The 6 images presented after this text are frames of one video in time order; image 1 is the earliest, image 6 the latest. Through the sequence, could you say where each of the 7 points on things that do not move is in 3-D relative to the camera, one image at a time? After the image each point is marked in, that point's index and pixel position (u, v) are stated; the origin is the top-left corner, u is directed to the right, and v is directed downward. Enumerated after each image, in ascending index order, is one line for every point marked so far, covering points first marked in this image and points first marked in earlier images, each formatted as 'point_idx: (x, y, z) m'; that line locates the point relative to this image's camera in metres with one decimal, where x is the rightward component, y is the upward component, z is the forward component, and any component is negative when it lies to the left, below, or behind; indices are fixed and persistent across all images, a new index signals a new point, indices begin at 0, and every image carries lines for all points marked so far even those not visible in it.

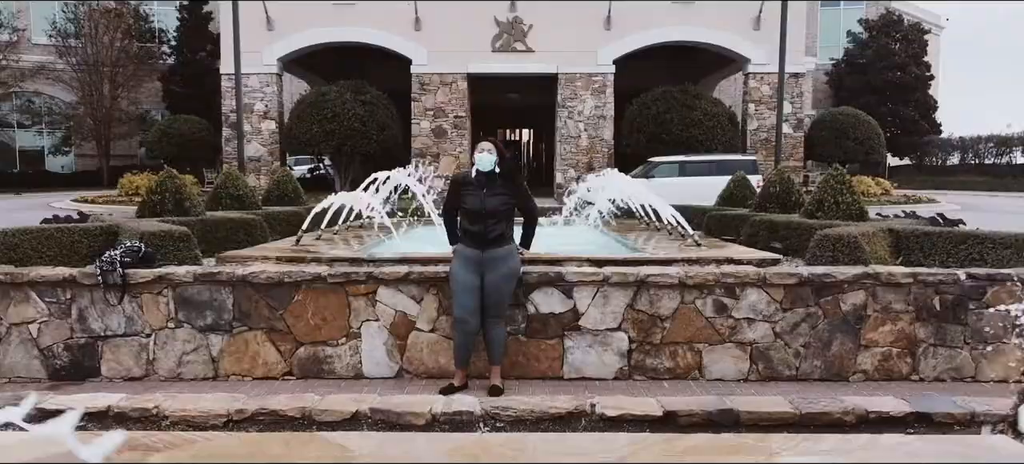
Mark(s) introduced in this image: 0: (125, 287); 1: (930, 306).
0: (-1.7, -0.2, +3.5) m
1: (+1.8, -0.3, +3.4) m
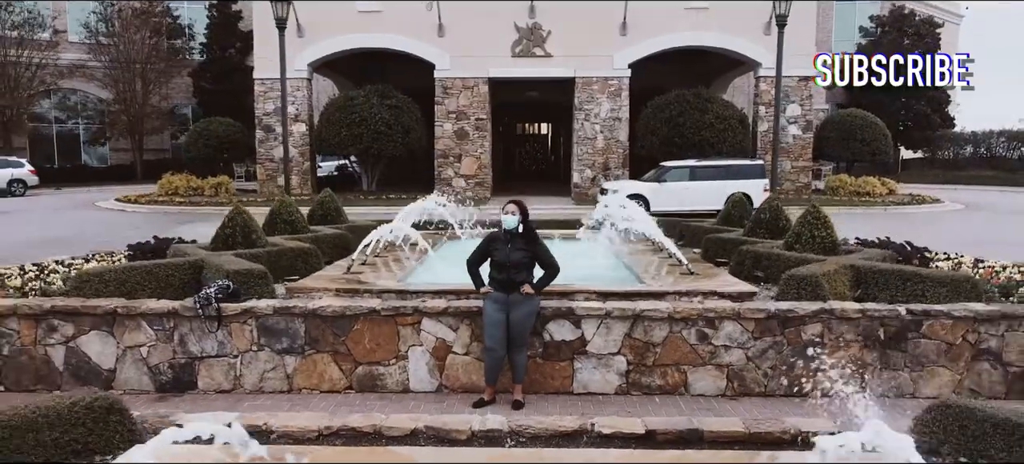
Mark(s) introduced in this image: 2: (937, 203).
0: (-1.6, -0.4, +4.3) m
1: (+1.9, -0.5, +4.2) m
2: (+8.4, +0.6, +15.9) m
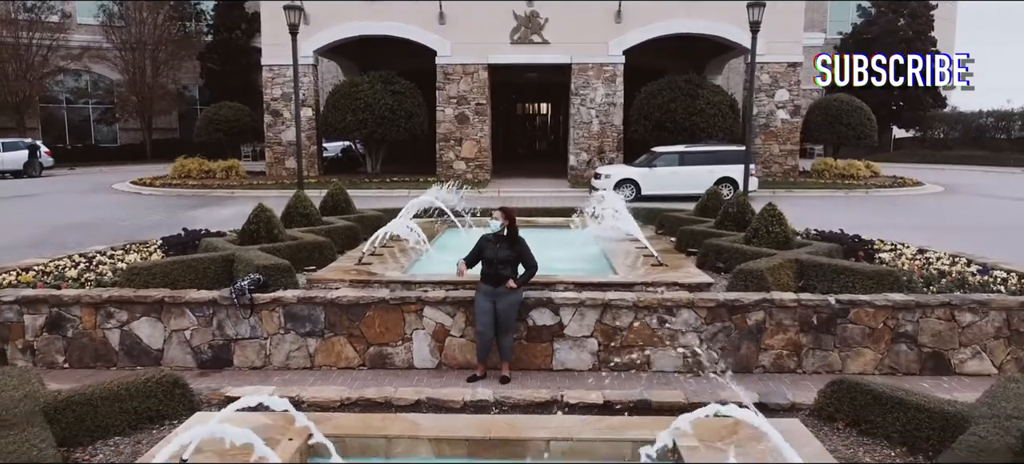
0: (-1.6, -0.4, +5.0) m
1: (+1.8, -0.5, +4.9) m
2: (+8.4, +1.0, +16.5) m
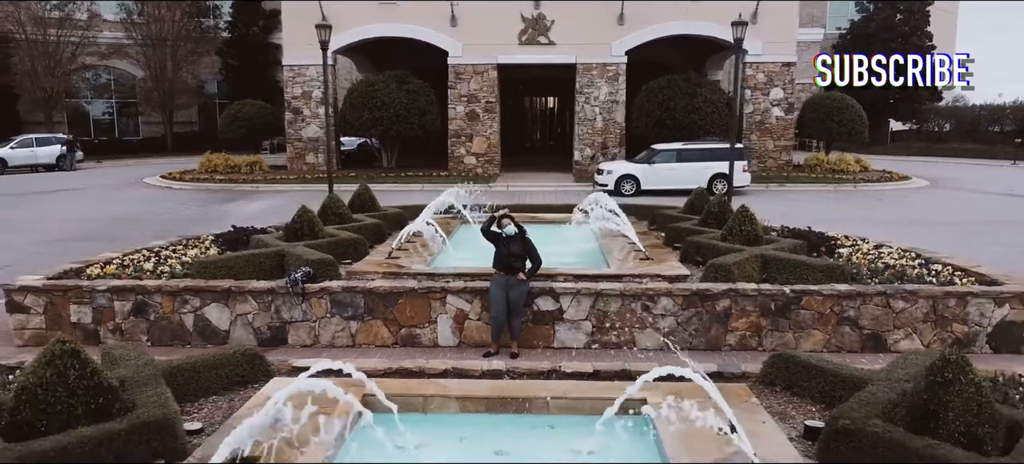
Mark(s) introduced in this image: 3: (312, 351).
0: (-1.6, -0.5, +6.0) m
1: (+1.9, -0.6, +5.9) m
2: (+8.6, +1.2, +17.4) m
3: (-1.5, -0.9, +6.0) m
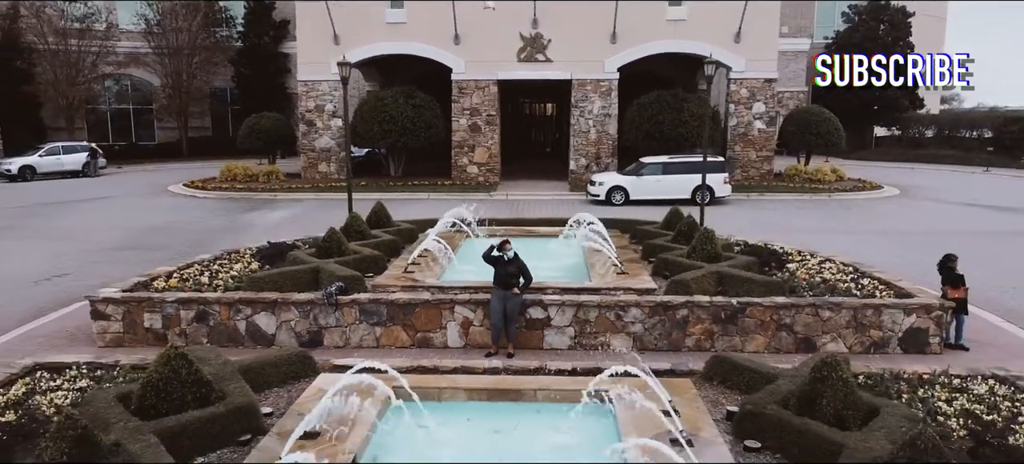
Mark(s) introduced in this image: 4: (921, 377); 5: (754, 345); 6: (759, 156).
0: (-1.6, -0.6, +7.3) m
1: (+1.9, -0.8, +7.2) m
2: (+8.6, +1.0, +18.7) m
3: (-1.5, -1.1, +7.3) m
4: (+3.0, -1.1, +5.9) m
5: (+2.2, -1.0, +7.2) m
6: (+6.2, +1.9, +19.9) m
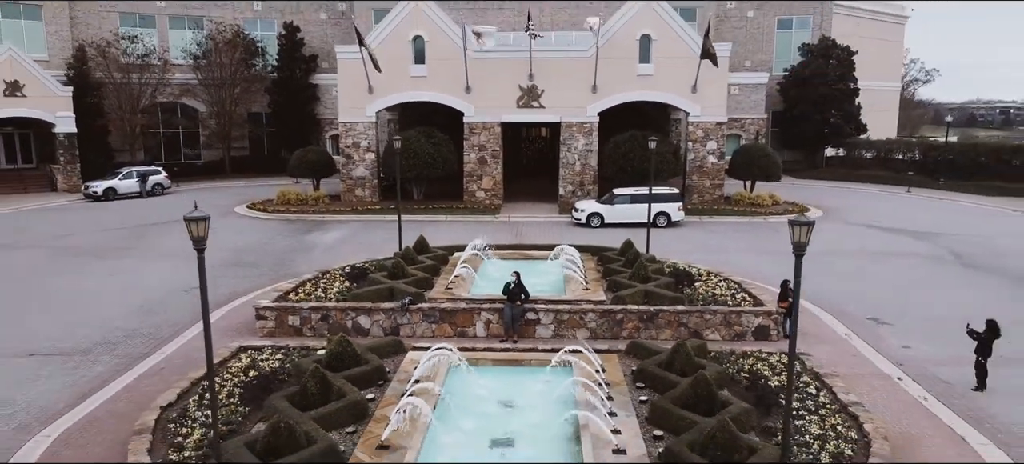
0: (-1.5, -1.2, +11.9) m
1: (+1.9, -1.3, +11.8) m
2: (+8.6, +0.6, +23.3) m
3: (-1.5, -1.6, +11.9) m
4: (+3.1, -1.6, +10.5) m
5: (+2.2, -1.5, +11.8) m
6: (+6.2, +1.5, +24.5) m
